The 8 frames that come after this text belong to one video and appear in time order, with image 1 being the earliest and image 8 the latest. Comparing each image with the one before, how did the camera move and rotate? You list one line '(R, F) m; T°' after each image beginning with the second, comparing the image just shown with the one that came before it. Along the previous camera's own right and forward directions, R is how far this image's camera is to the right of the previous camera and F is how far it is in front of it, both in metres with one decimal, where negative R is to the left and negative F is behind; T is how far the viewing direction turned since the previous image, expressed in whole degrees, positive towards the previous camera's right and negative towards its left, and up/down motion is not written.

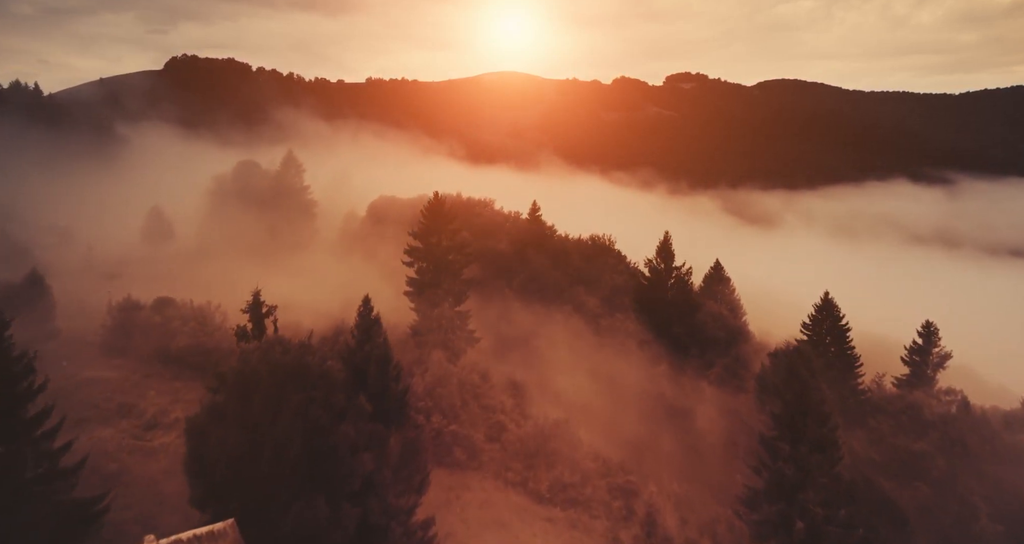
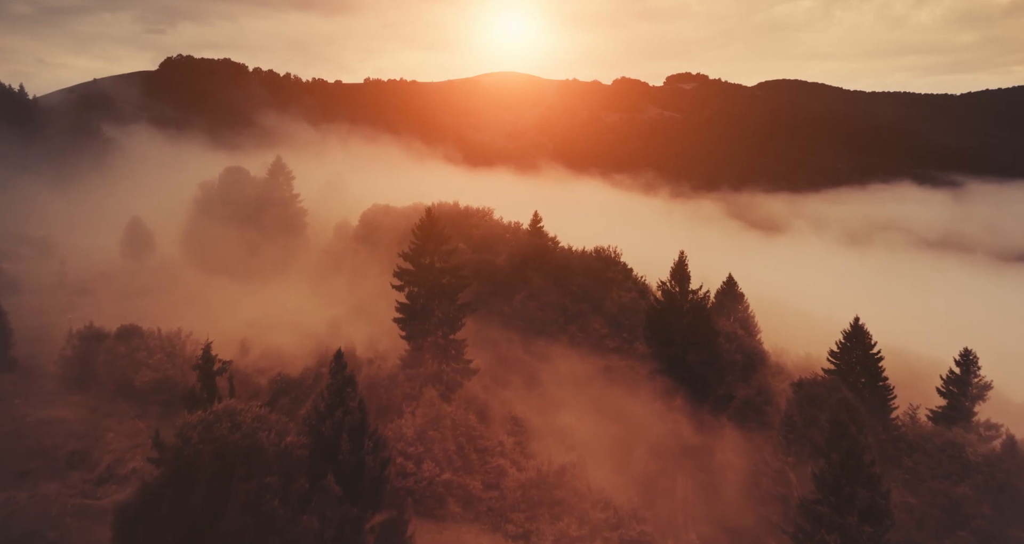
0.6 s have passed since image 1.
(0.0, +3.4) m; 0°
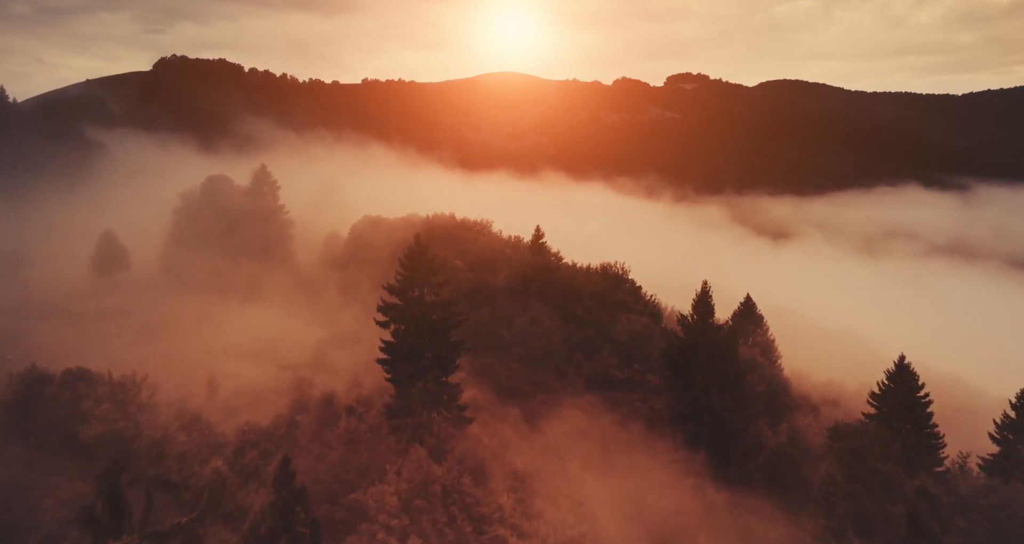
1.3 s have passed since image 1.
(0.0, +4.1) m; 0°
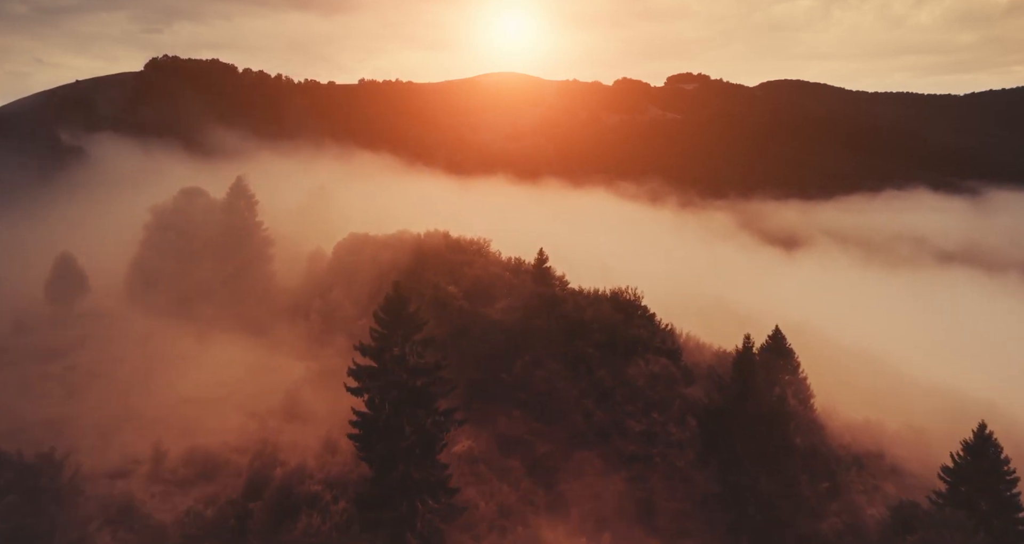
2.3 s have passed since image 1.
(-0.1, +5.4) m; 0°
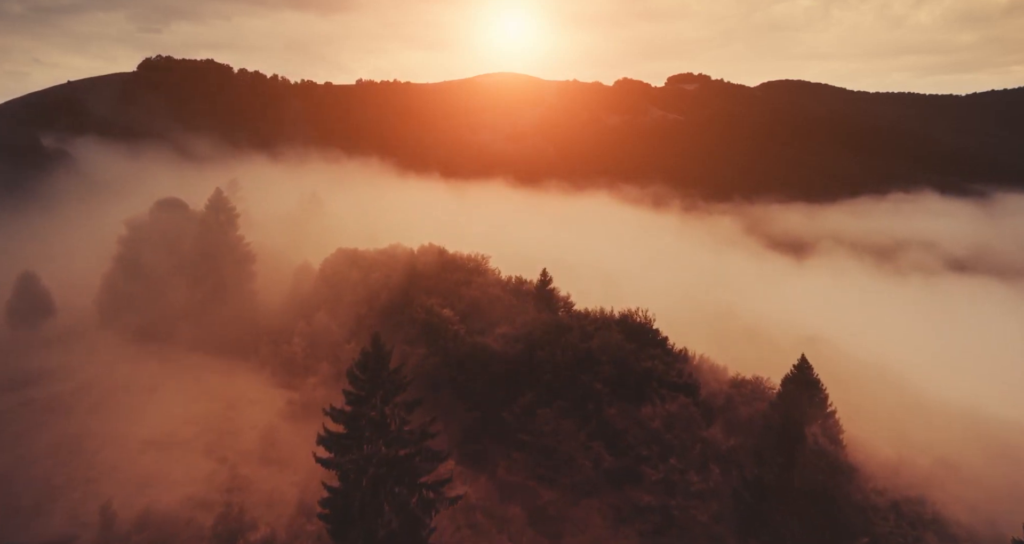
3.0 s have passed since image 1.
(-0.1, +3.9) m; 0°
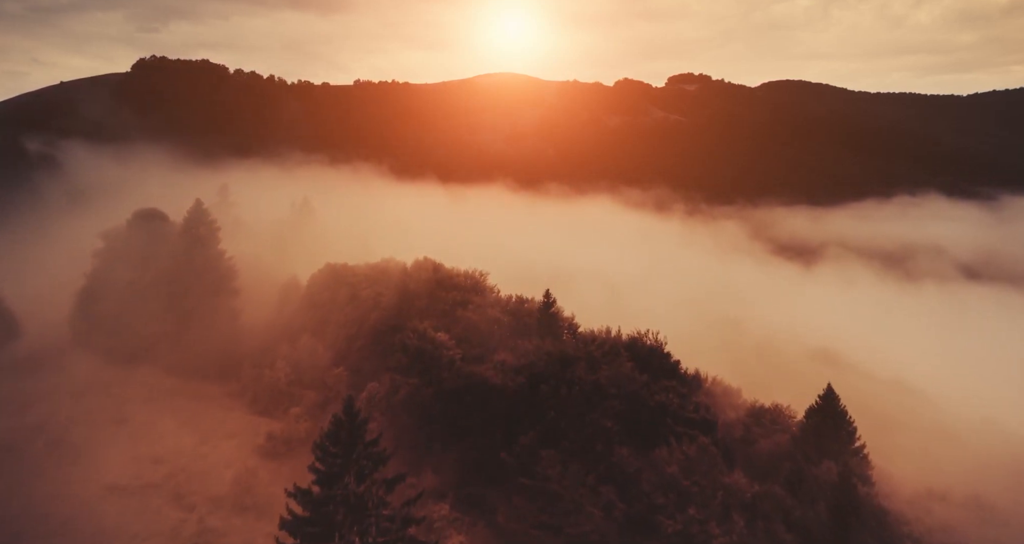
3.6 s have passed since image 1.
(0.0, +3.4) m; 0°
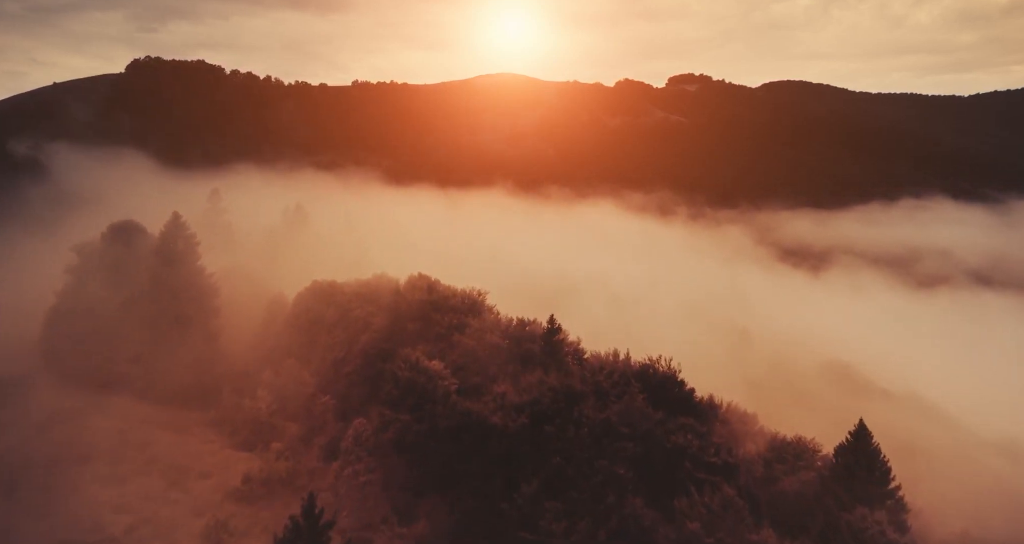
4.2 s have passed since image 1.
(-0.1, +3.3) m; 0°
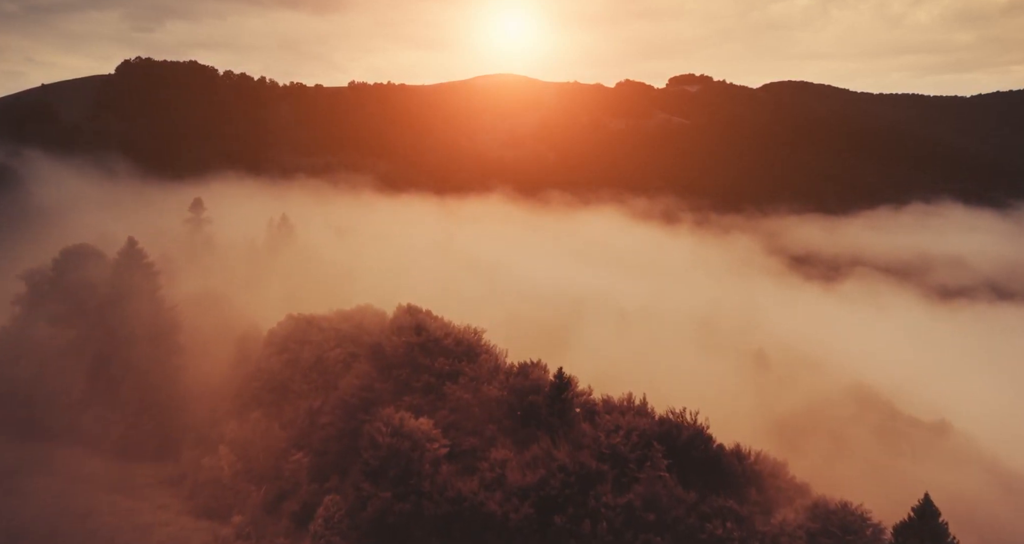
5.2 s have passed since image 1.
(-0.1, +5.4) m; 0°
